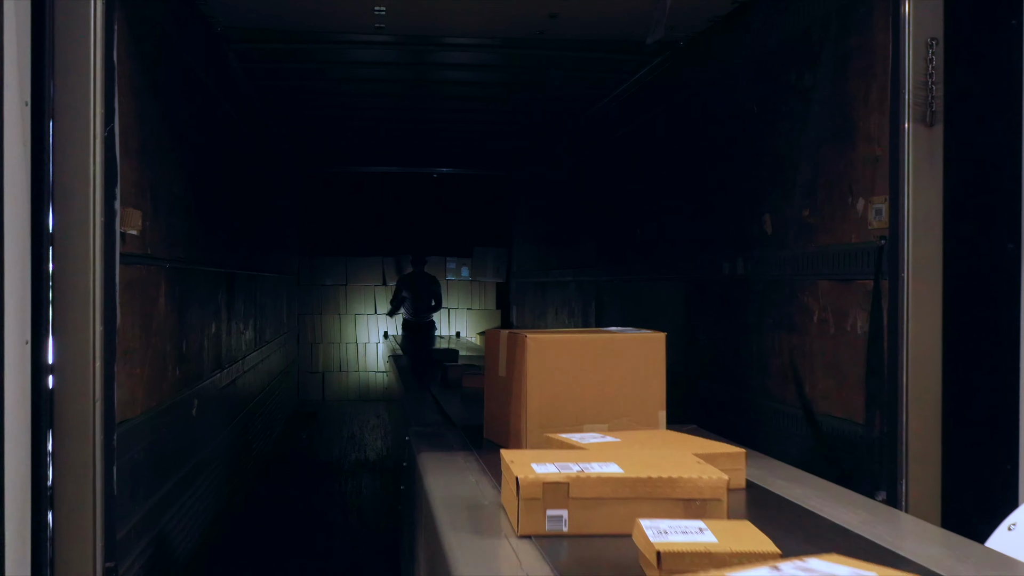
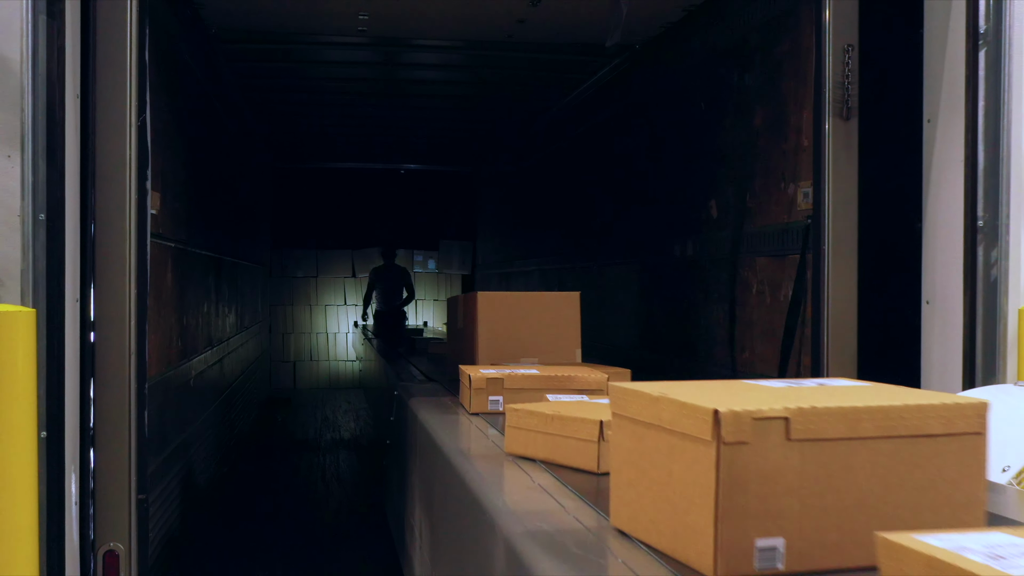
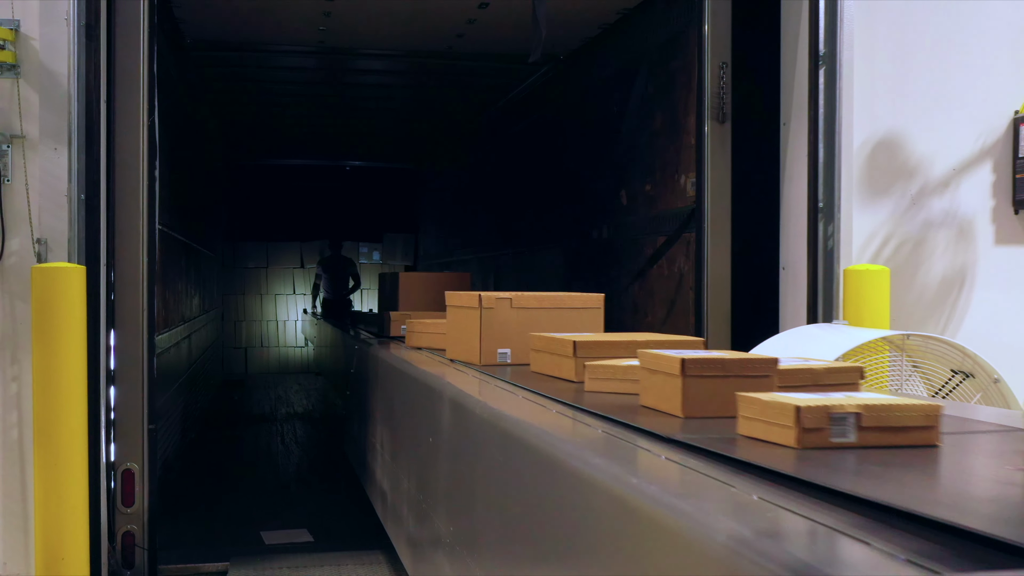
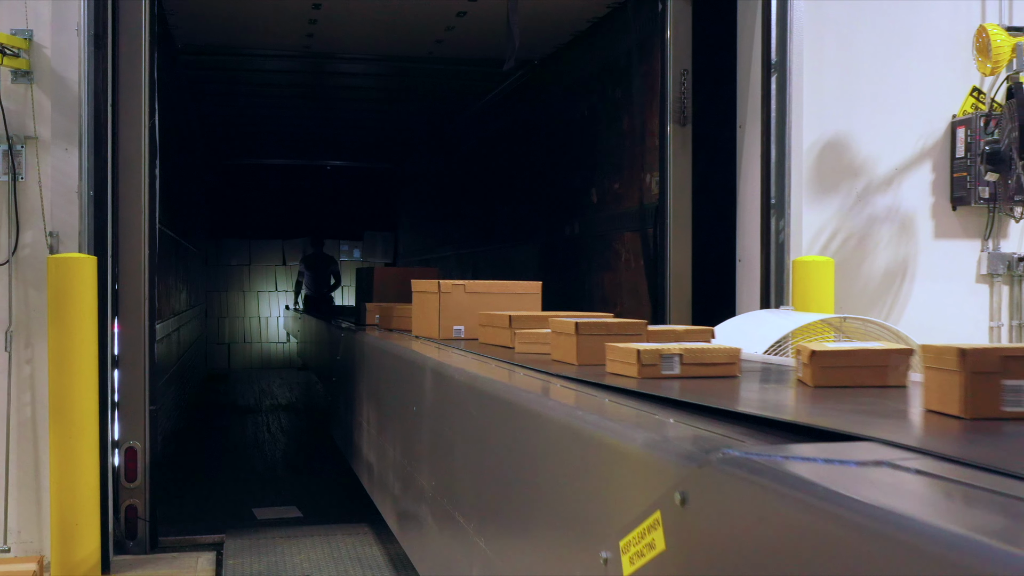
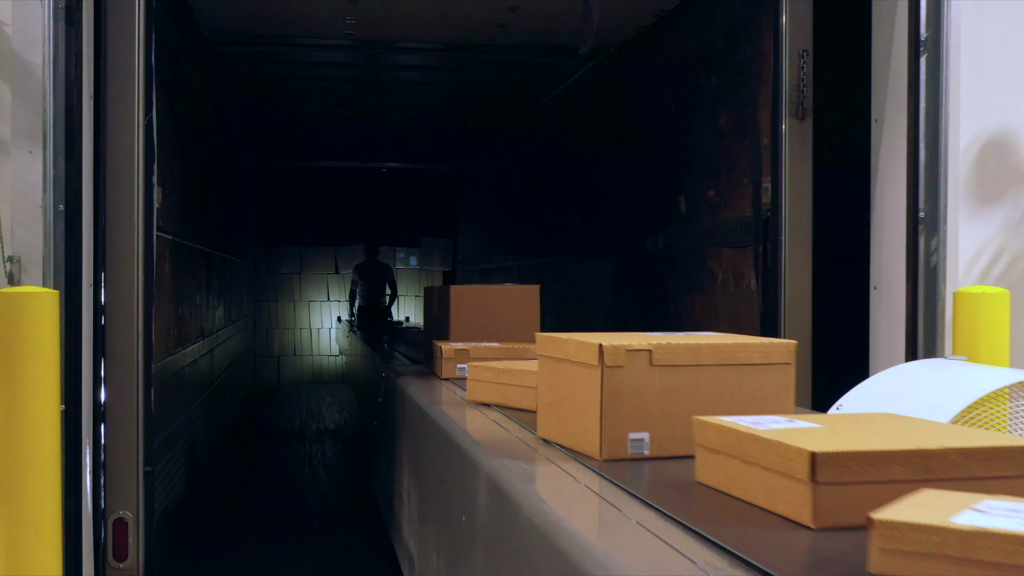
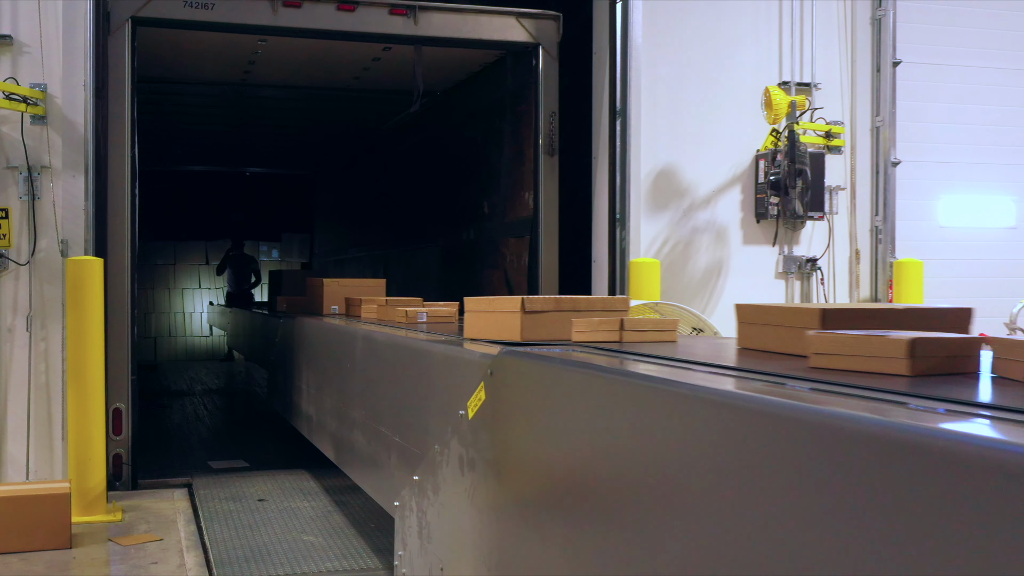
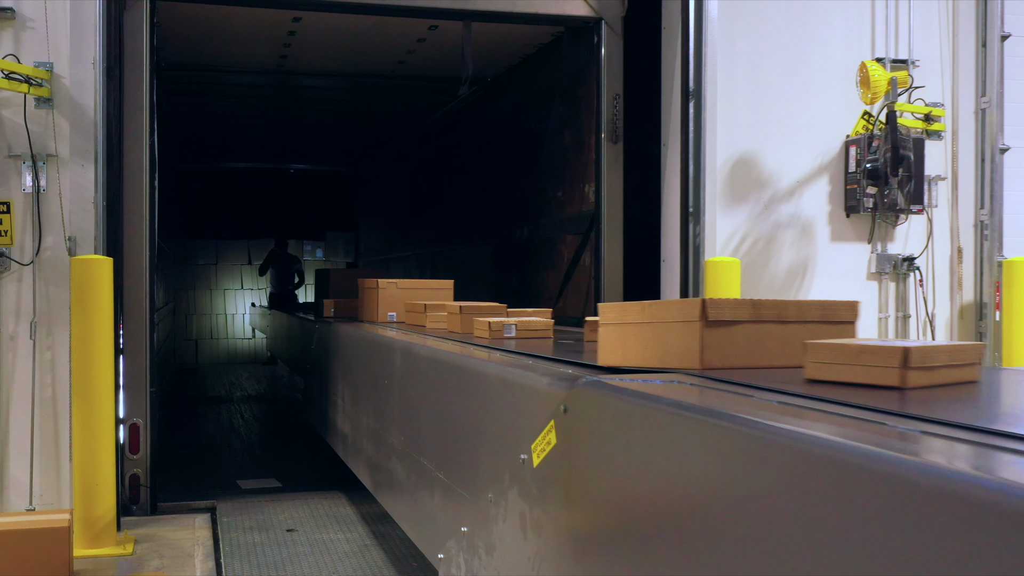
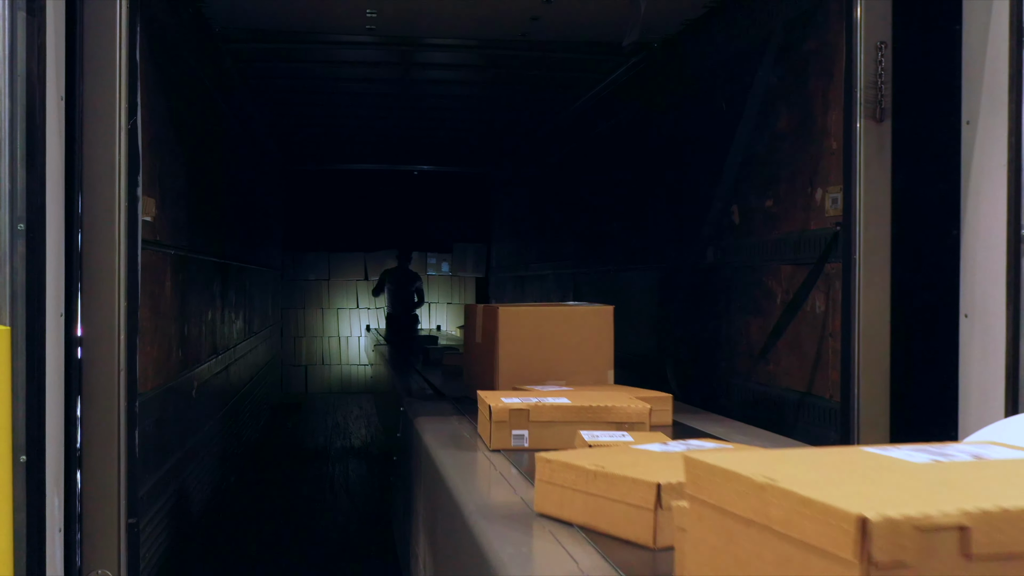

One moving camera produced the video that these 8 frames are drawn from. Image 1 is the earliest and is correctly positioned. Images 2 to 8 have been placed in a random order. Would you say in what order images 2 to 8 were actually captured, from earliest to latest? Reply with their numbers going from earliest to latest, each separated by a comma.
8, 2, 5, 3, 4, 7, 6
